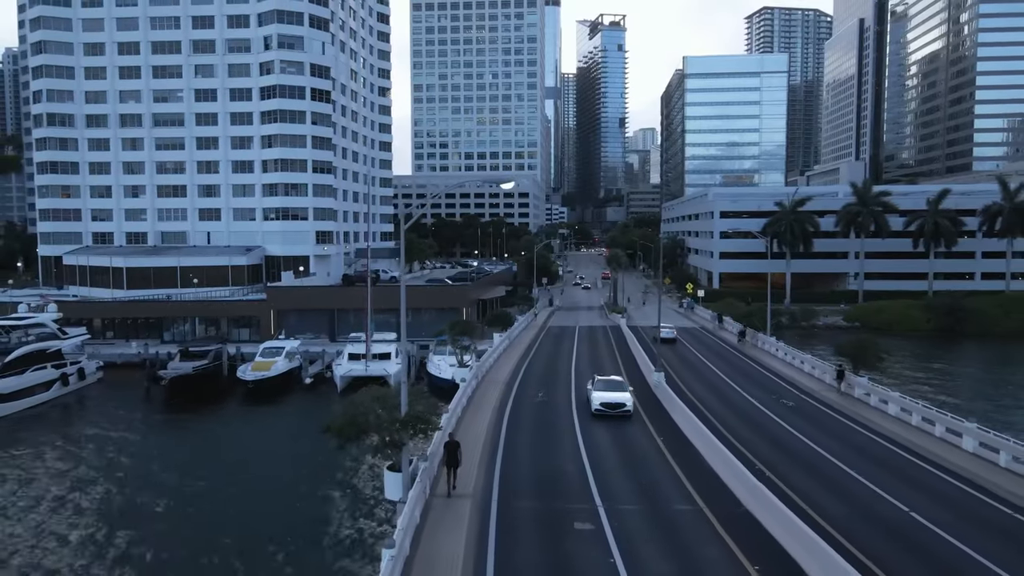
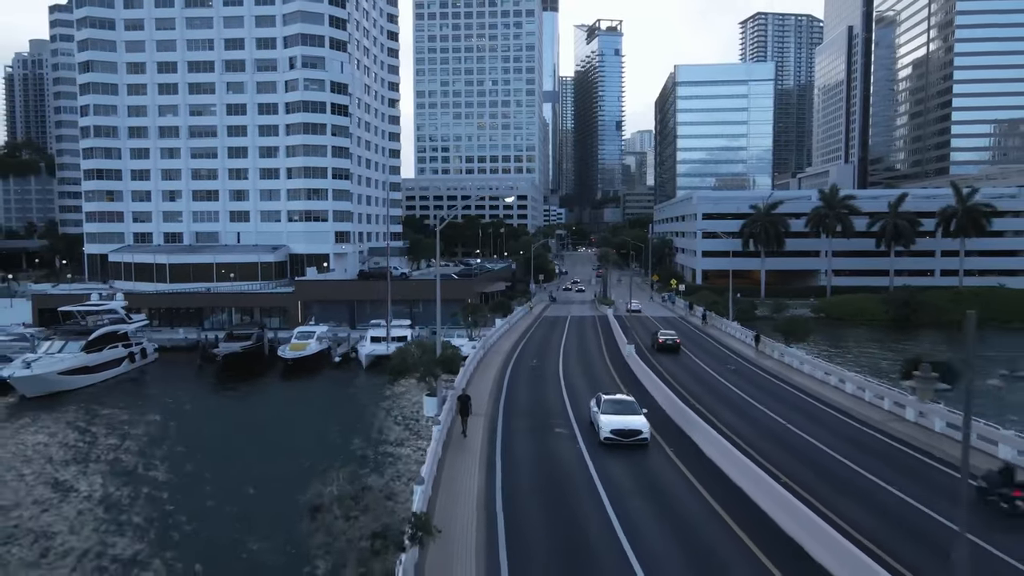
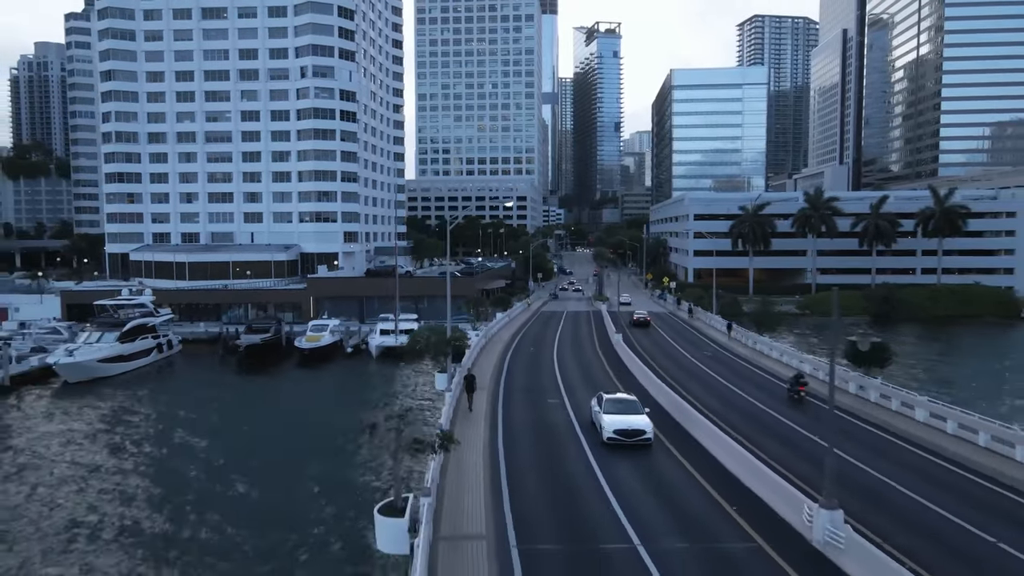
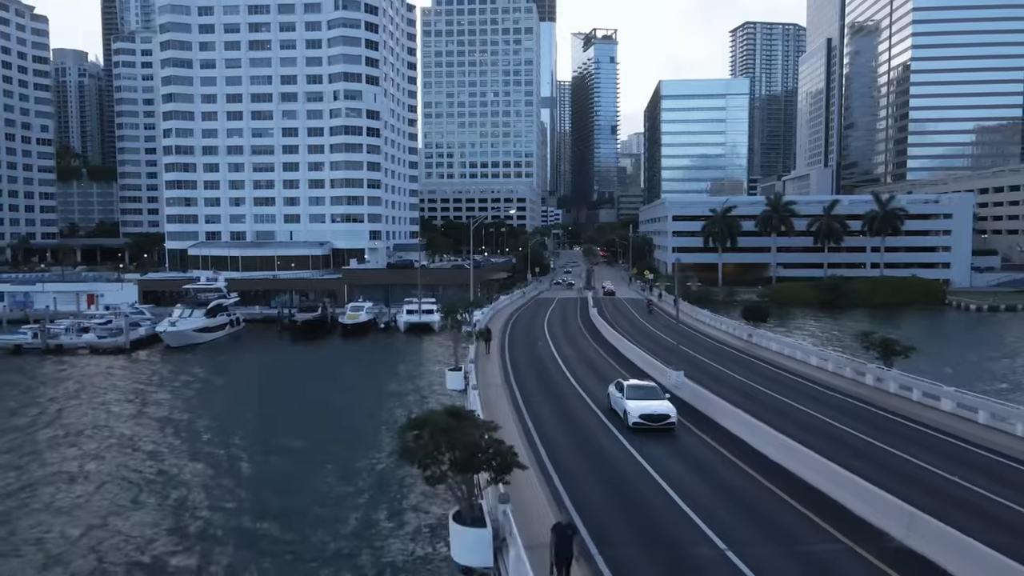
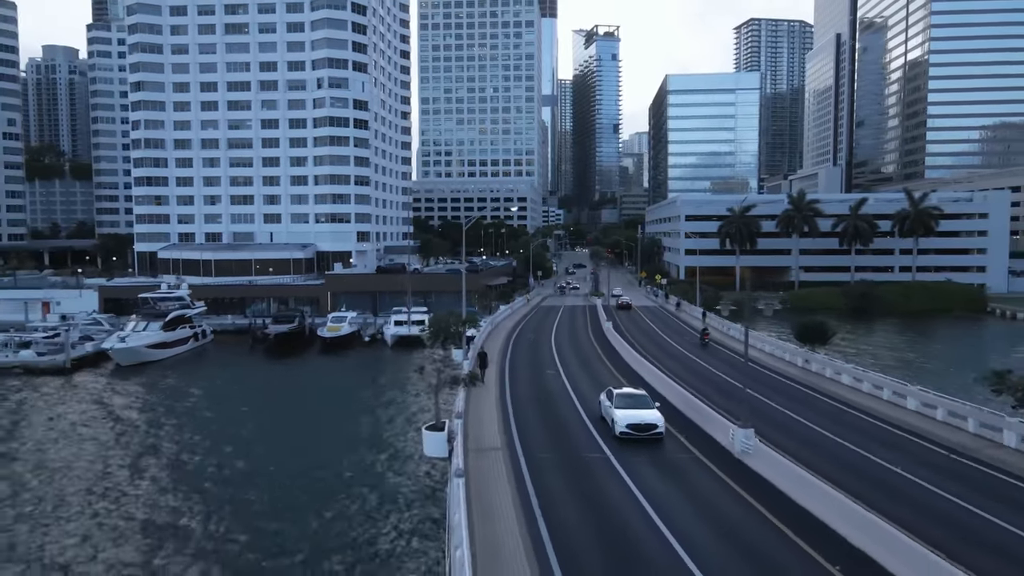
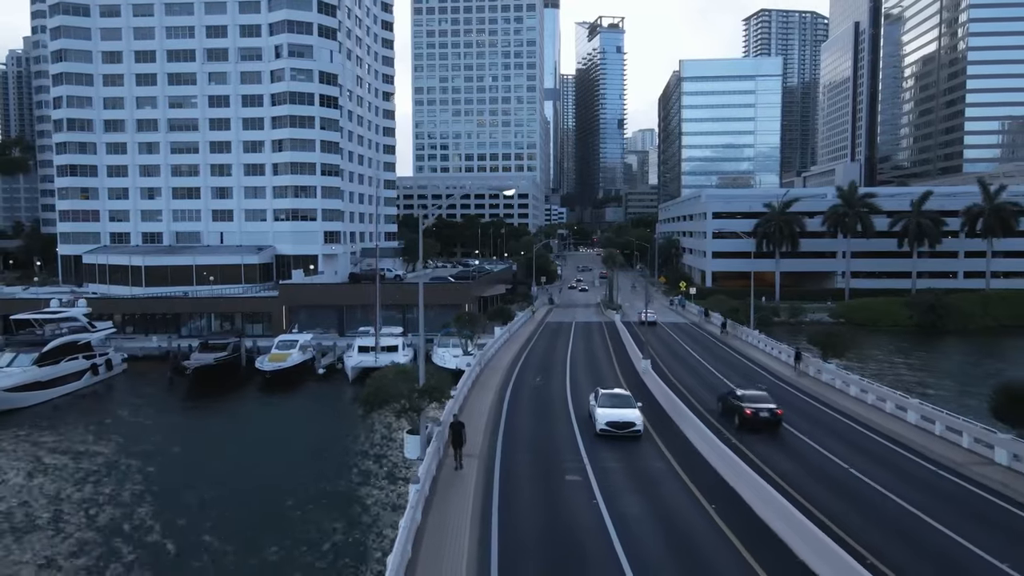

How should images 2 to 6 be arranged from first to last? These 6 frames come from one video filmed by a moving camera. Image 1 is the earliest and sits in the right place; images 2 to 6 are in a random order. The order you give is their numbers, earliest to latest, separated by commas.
6, 2, 3, 5, 4
